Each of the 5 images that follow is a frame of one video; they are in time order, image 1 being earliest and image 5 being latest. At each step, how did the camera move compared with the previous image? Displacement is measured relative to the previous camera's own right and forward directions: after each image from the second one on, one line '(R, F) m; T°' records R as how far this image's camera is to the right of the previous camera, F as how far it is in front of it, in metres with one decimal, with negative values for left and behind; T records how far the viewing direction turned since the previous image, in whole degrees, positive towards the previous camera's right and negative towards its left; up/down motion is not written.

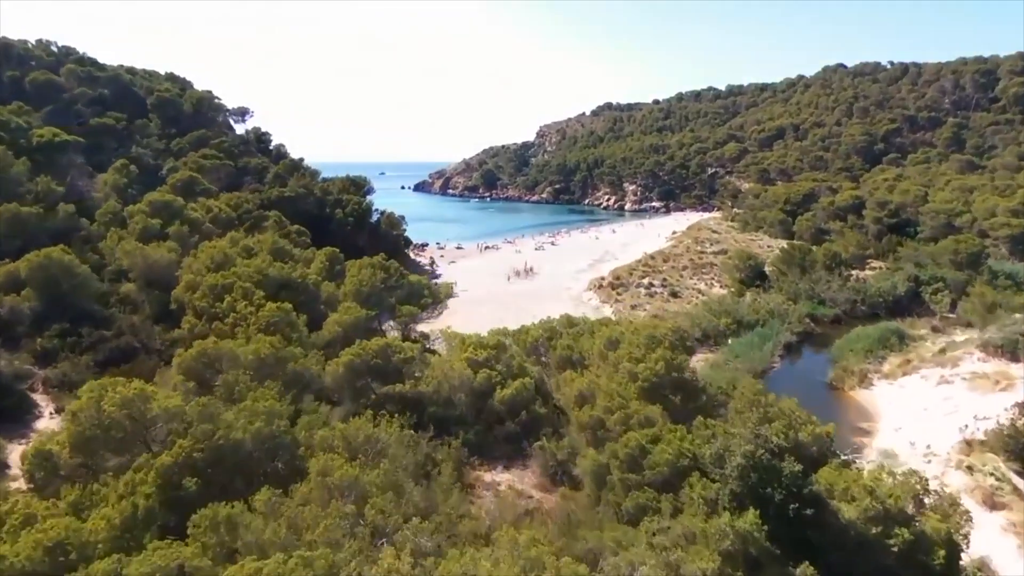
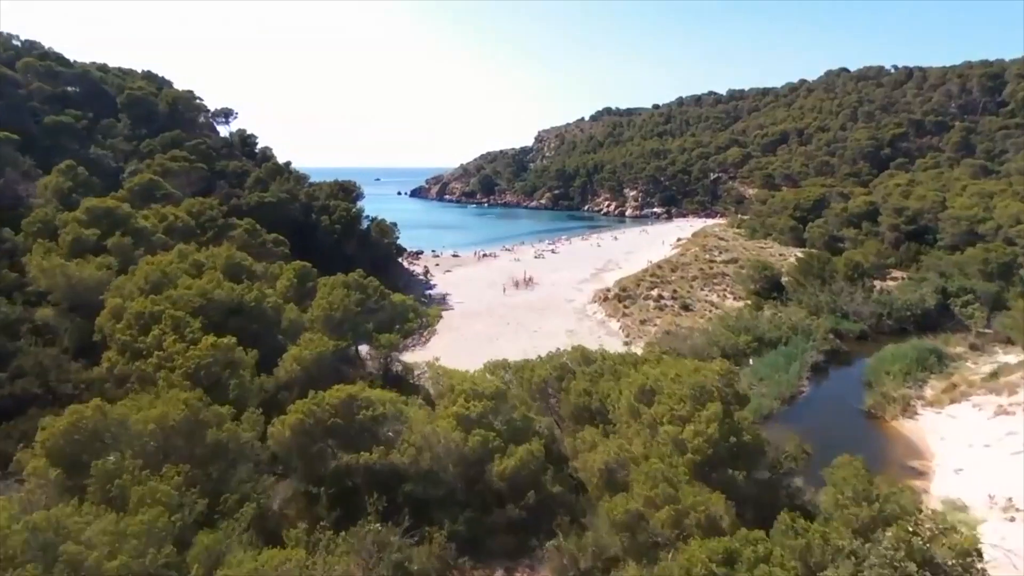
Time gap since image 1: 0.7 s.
(-0.1, +3.1) m; 0°
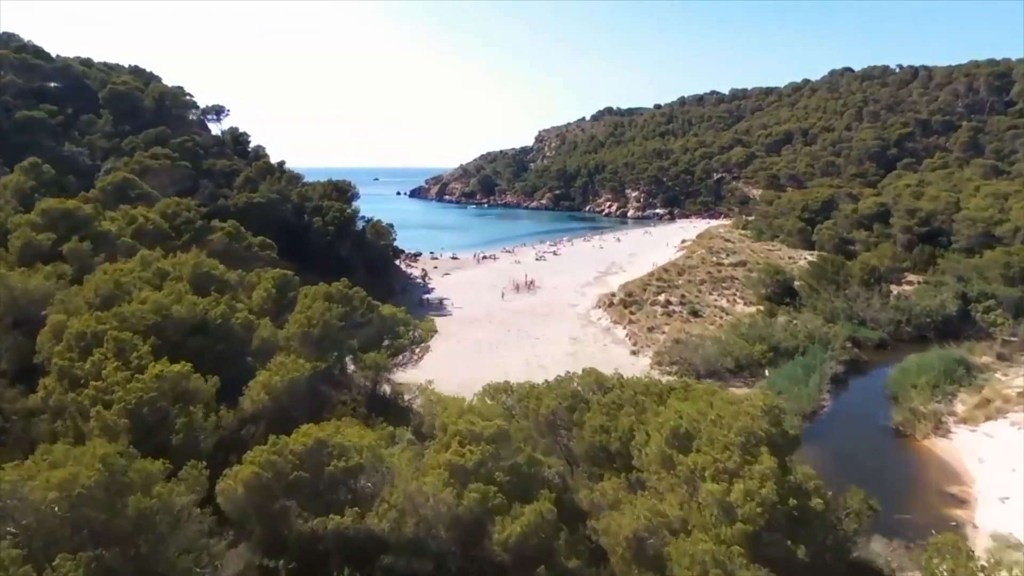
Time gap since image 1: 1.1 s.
(-0.1, +1.8) m; 0°
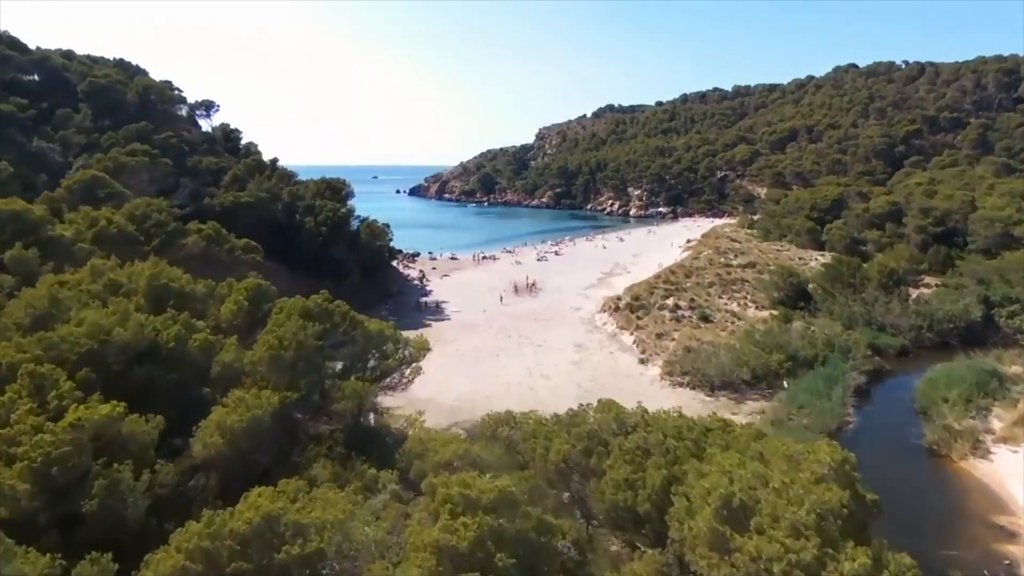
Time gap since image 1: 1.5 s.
(-0.1, +1.9) m; 0°
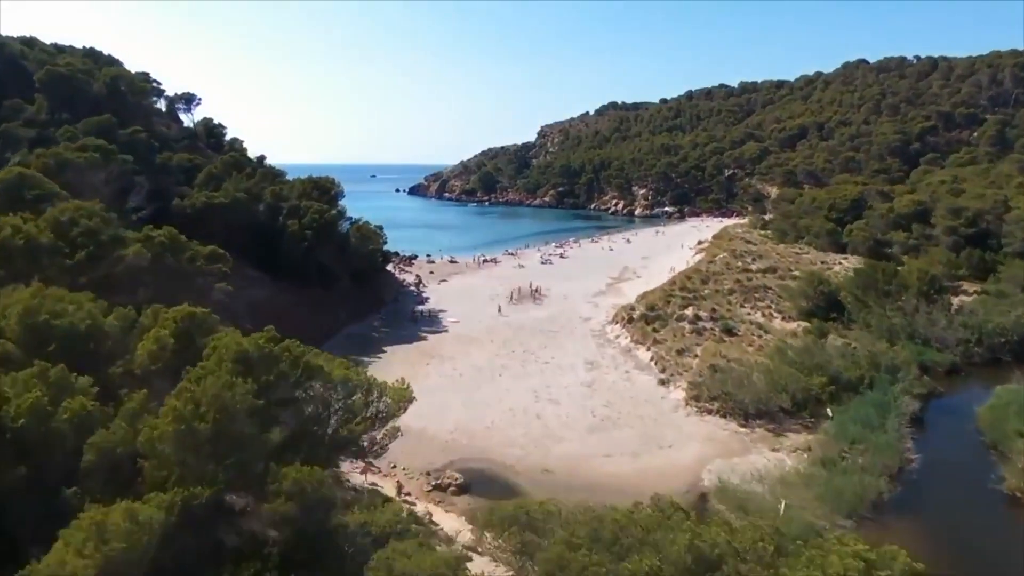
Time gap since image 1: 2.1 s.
(-0.1, +3.5) m; 0°
